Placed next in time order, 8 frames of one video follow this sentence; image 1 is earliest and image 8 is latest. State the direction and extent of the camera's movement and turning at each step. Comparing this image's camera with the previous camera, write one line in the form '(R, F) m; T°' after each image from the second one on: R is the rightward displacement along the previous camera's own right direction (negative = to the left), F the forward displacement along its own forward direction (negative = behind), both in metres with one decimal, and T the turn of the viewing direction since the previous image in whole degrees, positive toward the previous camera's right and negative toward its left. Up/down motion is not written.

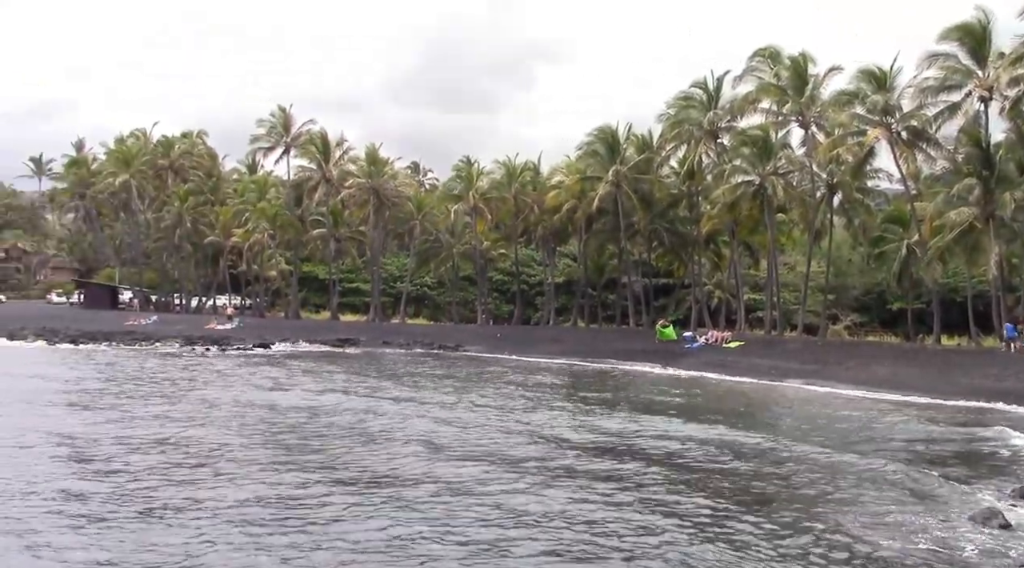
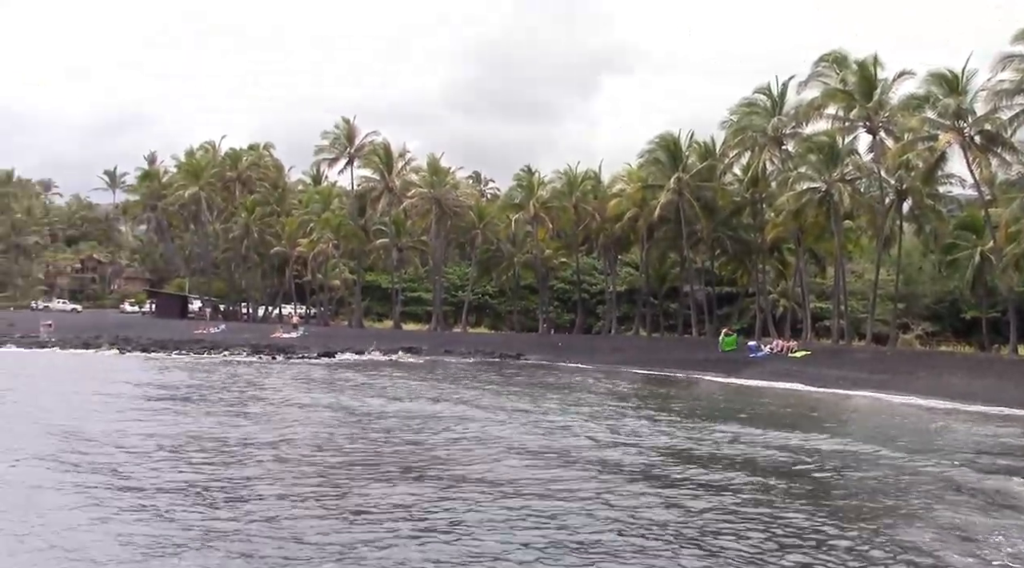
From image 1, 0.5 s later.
(0.0, 0.0) m; -3°
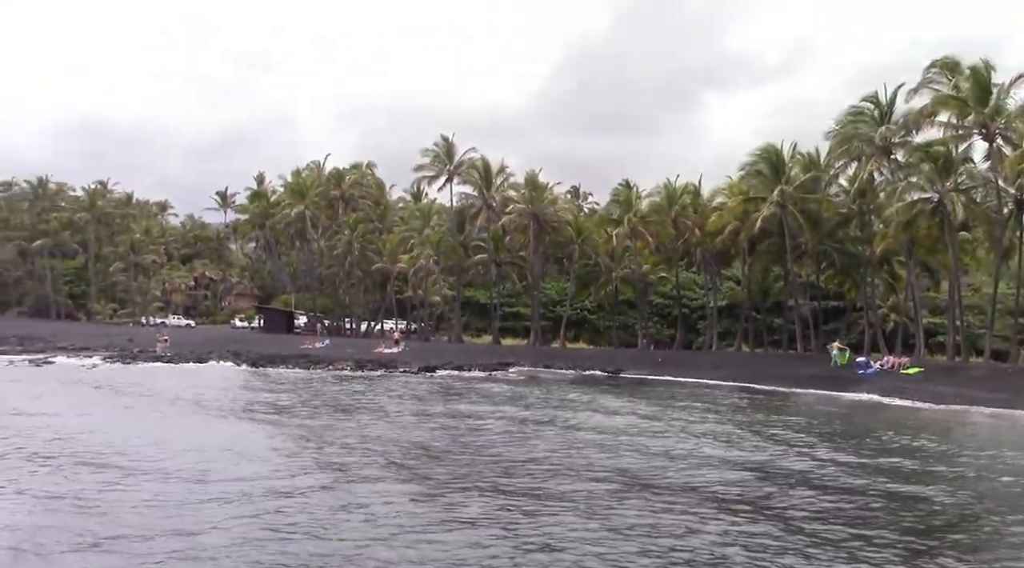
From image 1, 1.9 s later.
(-0.1, +0.1) m; -5°
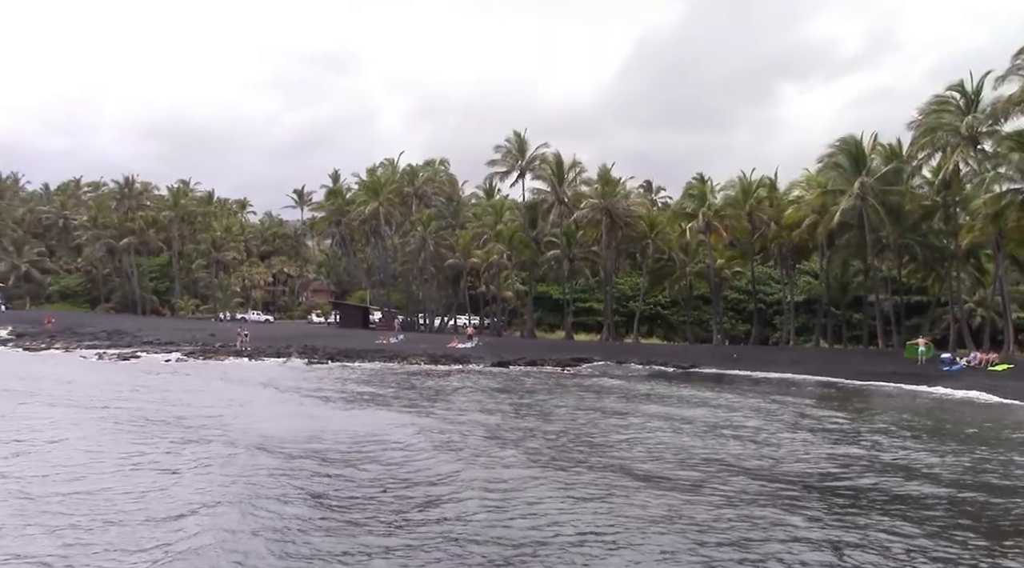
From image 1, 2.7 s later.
(-0.1, +0.1) m; -4°
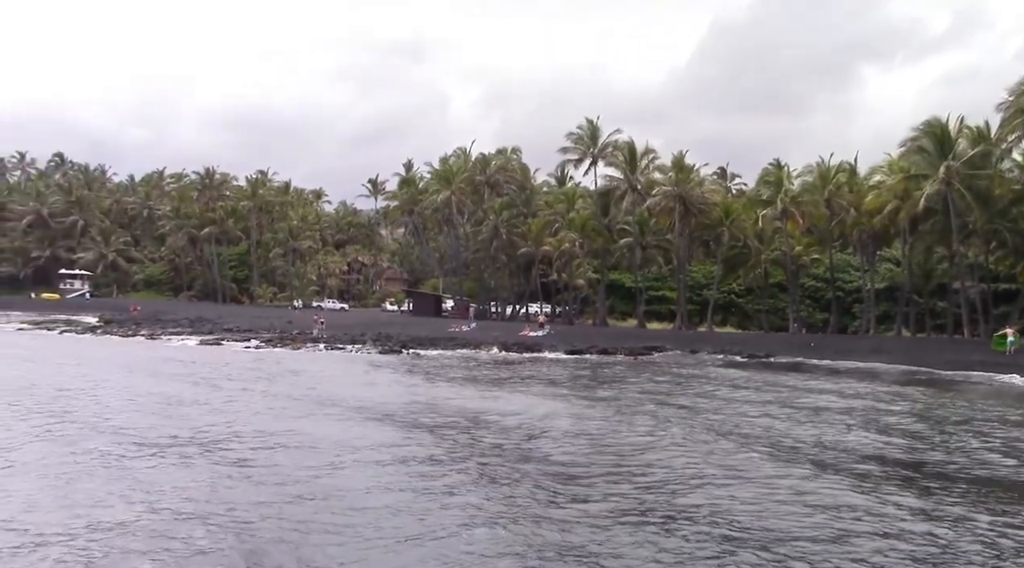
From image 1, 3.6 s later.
(-0.1, +0.2) m; -4°
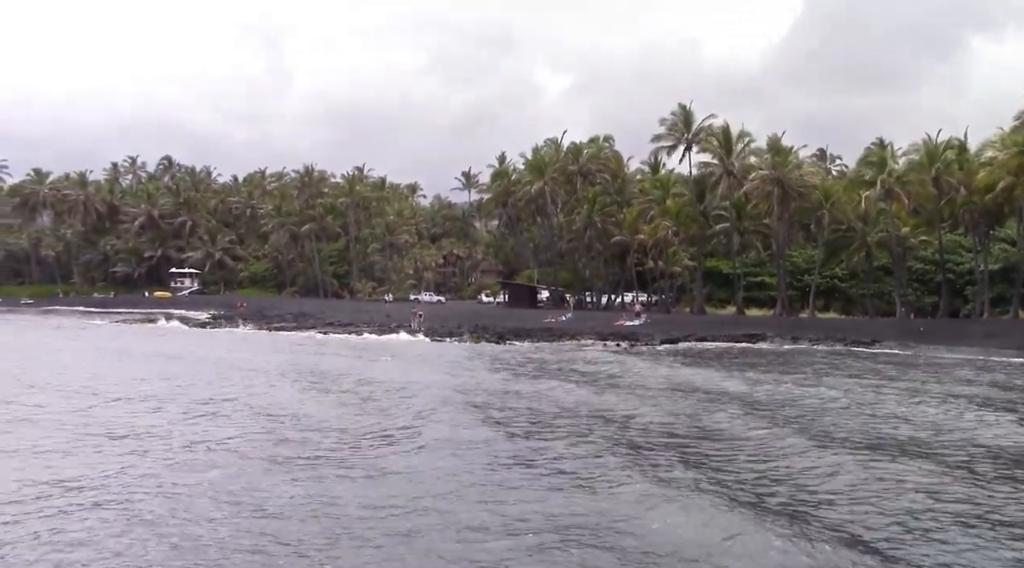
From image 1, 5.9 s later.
(0.0, +0.5) m; -5°
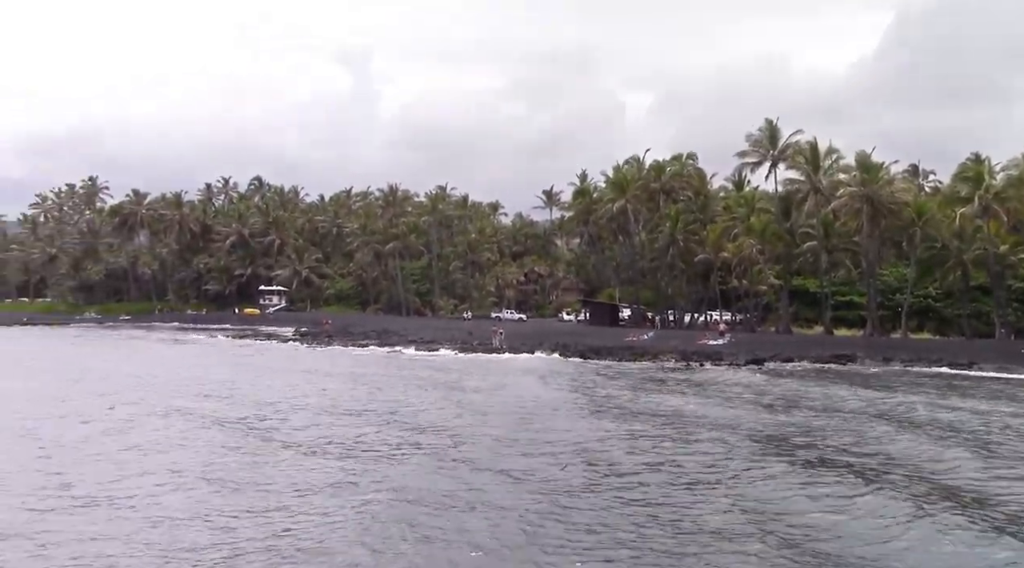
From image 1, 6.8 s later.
(-0.2, +0.3) m; -4°
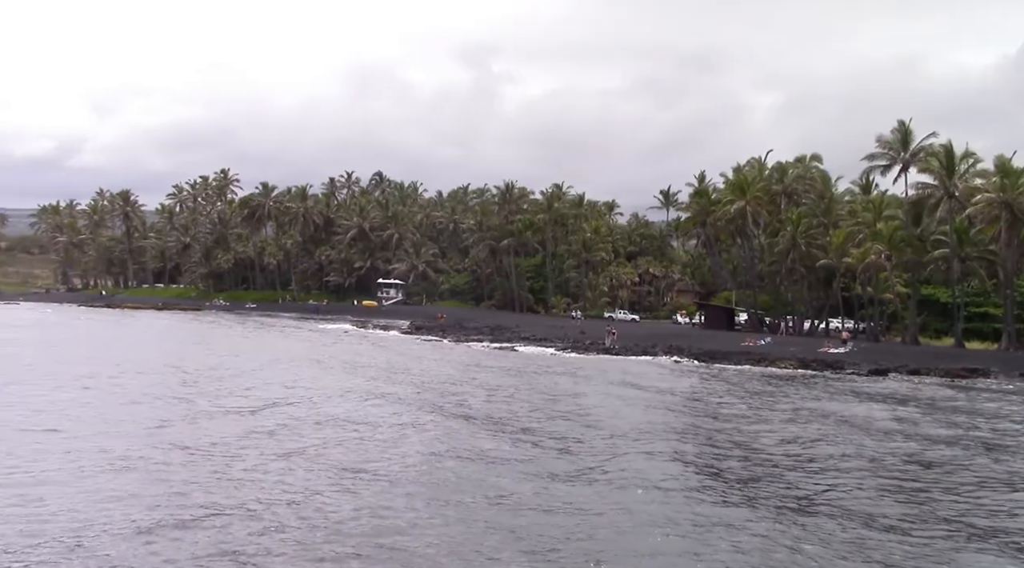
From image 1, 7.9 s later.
(-0.2, +1.0) m; -6°
